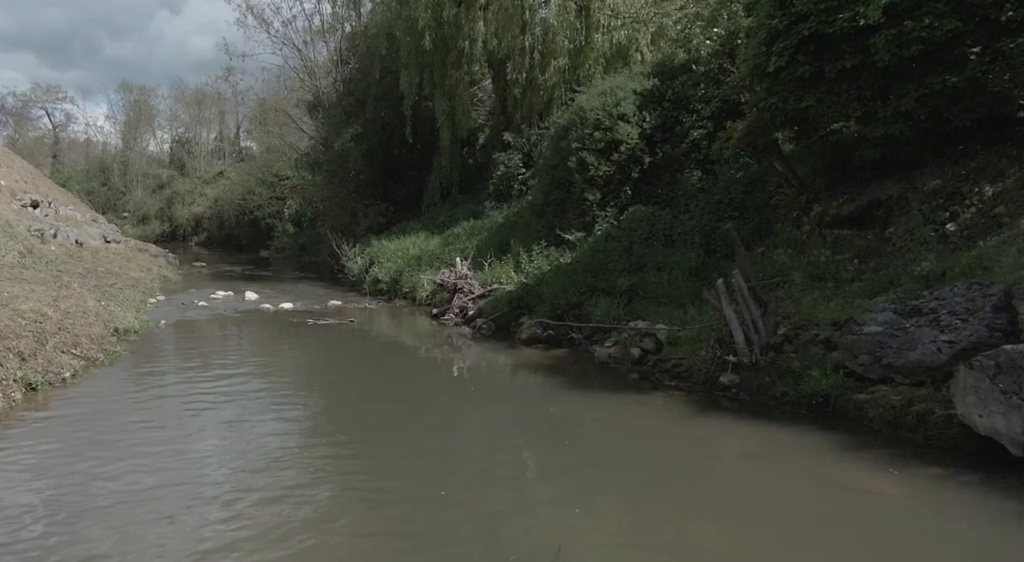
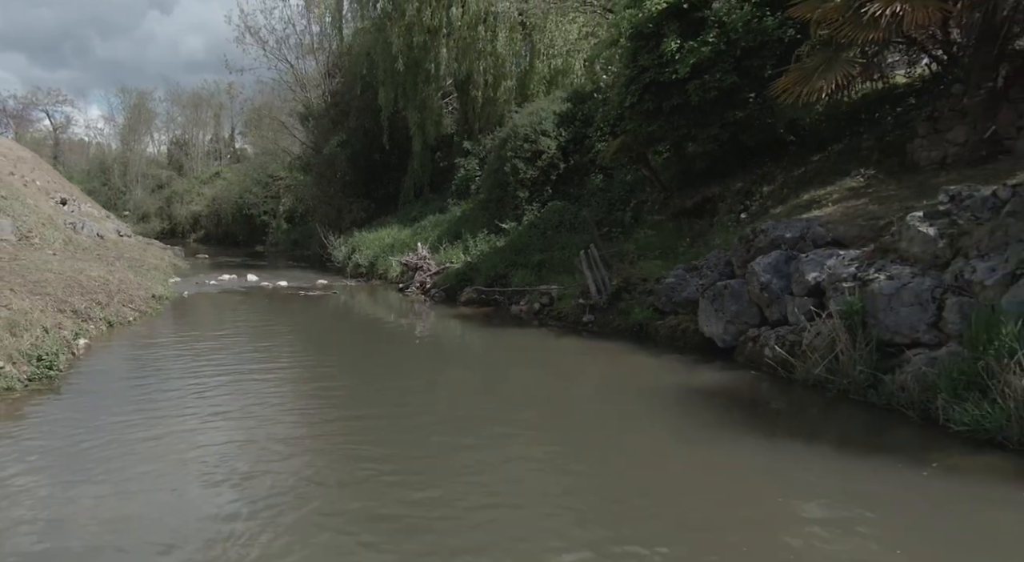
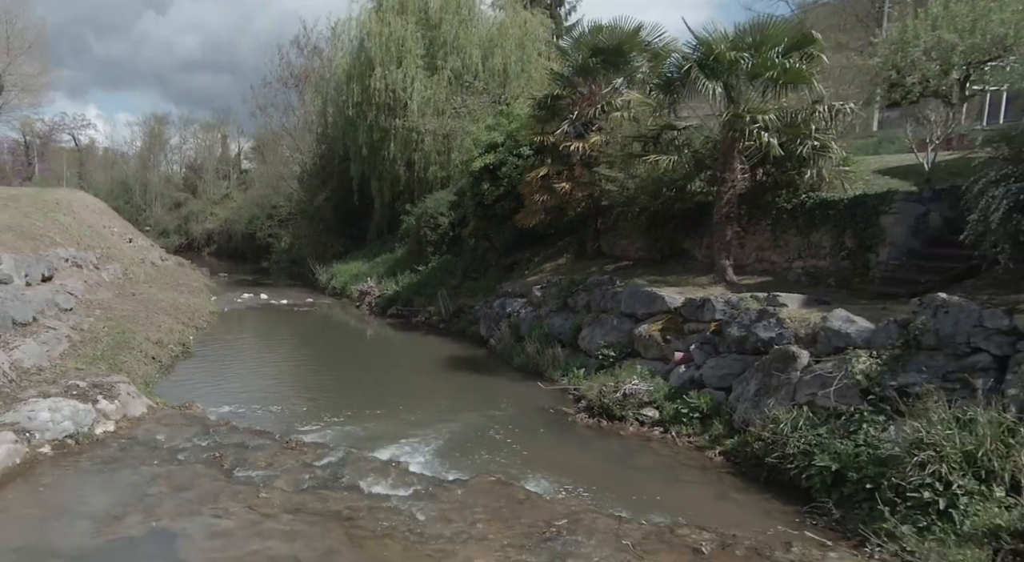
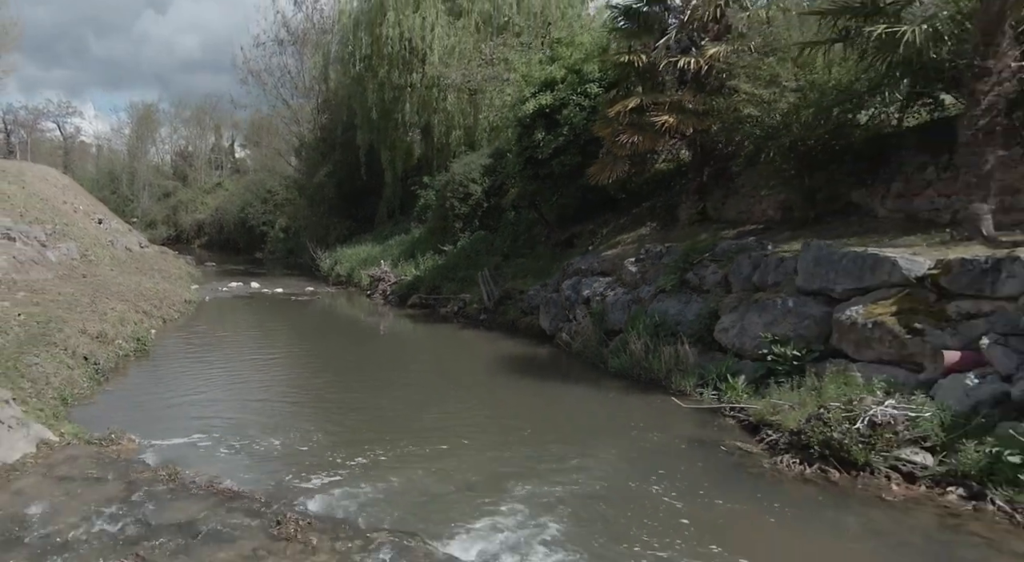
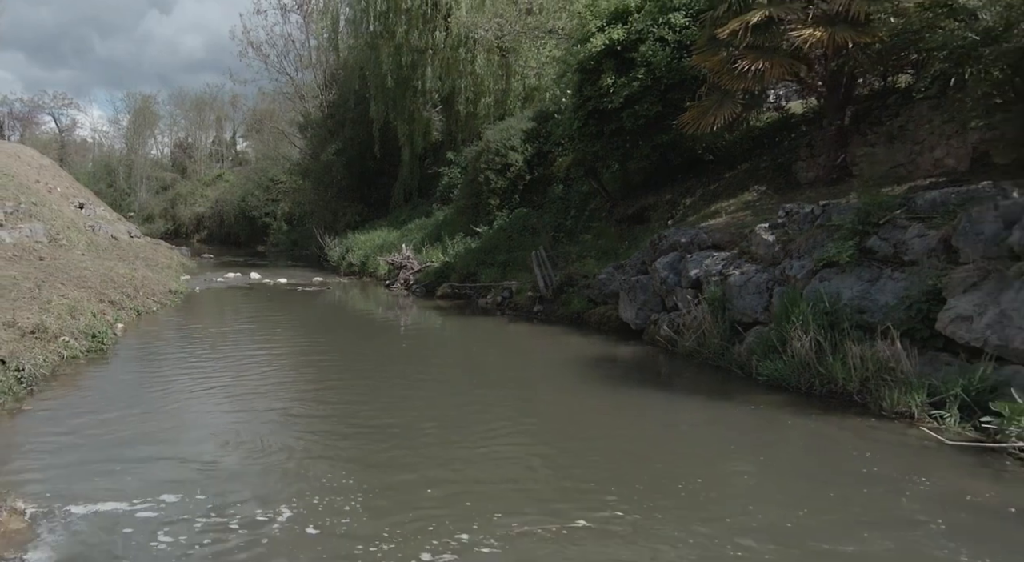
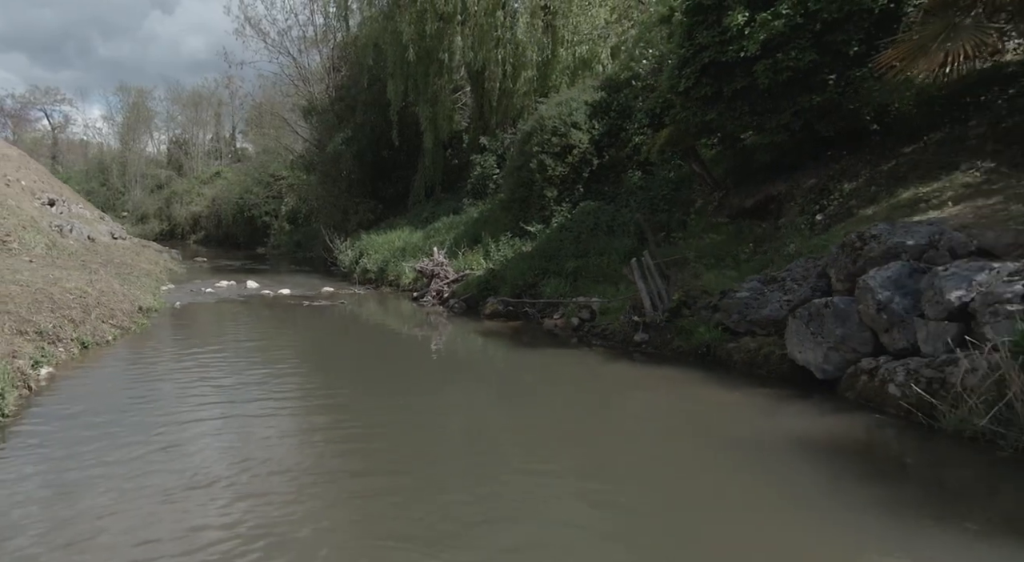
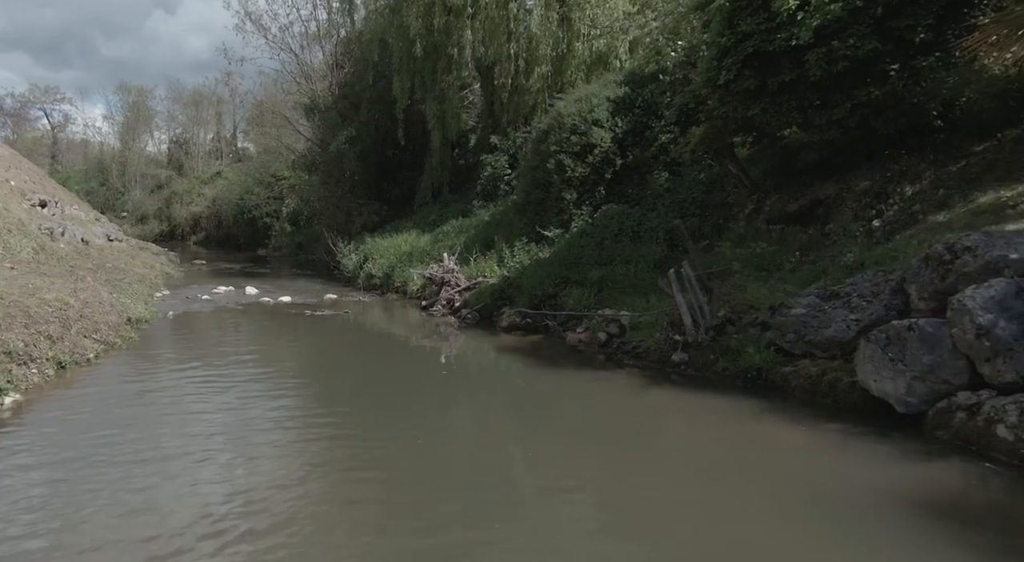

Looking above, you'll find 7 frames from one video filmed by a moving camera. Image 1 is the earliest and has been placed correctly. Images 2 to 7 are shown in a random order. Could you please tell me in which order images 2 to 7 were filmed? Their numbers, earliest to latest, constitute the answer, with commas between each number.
7, 6, 2, 5, 4, 3
